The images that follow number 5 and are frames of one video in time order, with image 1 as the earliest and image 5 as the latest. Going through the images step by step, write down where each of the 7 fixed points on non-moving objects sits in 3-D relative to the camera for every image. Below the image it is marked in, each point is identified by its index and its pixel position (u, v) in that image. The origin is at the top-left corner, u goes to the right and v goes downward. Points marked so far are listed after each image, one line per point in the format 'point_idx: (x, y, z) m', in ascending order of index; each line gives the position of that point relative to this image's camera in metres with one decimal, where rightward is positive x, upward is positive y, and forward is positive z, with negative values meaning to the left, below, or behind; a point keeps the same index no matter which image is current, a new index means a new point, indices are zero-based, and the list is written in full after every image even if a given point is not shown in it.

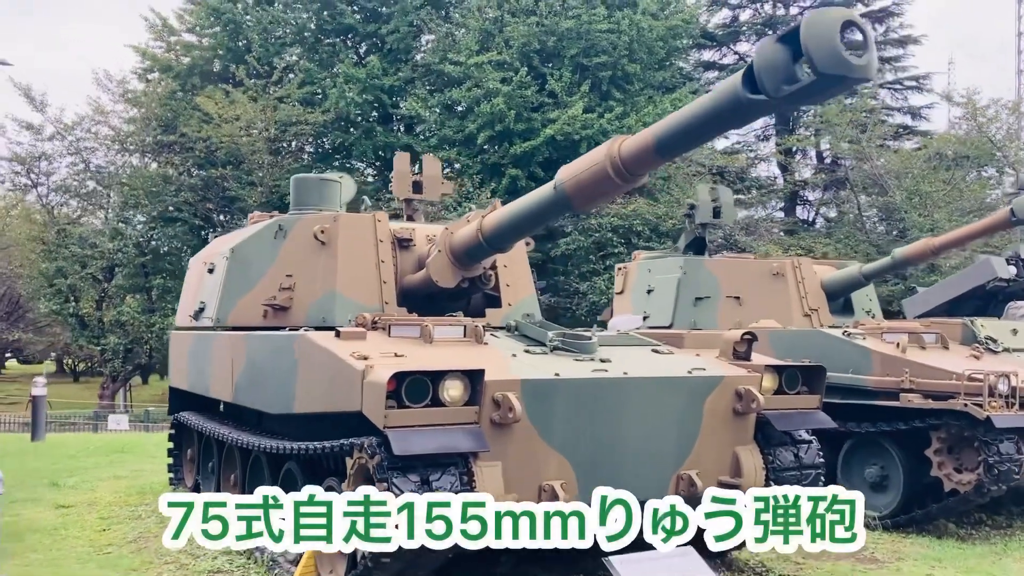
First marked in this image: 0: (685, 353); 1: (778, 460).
0: (+1.4, -0.5, +7.6) m
1: (+2.0, -1.3, +7.2) m
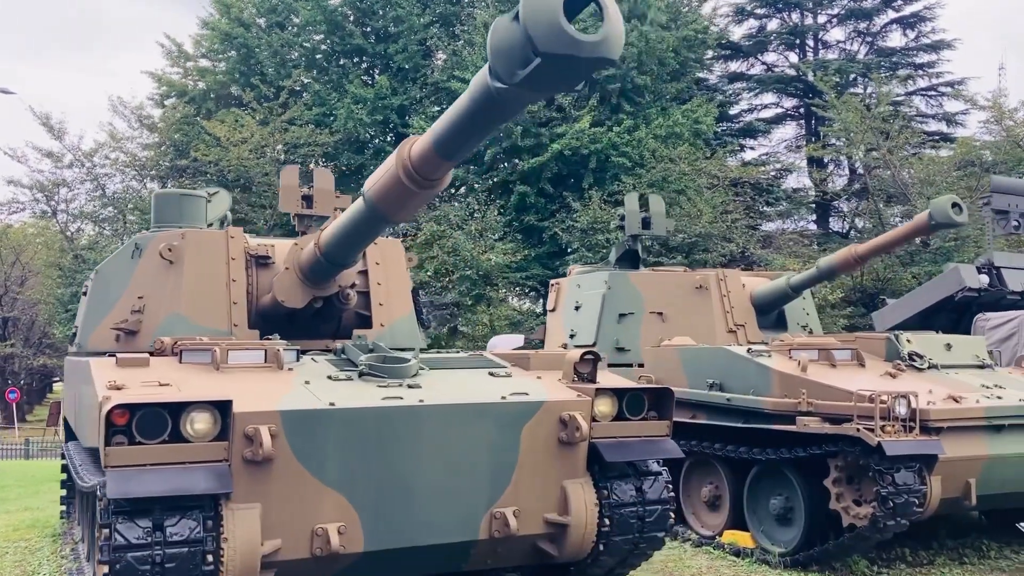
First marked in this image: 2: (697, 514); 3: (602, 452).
0: (+0.1, -0.6, +6.9) m
1: (+0.7, -1.4, +6.4) m
2: (+1.9, -2.4, +9.8) m
3: (+0.6, -1.1, +6.3) m
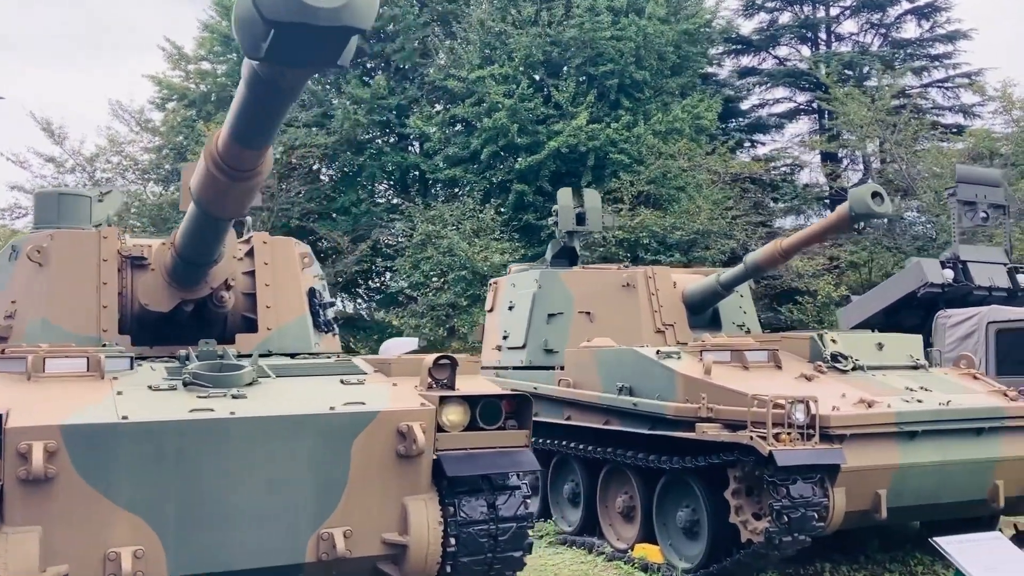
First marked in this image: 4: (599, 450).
0: (-0.9, -0.7, +6.4) m
1: (-0.3, -1.4, +5.9) m
2: (+1.0, -2.4, +9.2) m
3: (-0.4, -1.1, +5.8) m
4: (+0.9, -1.6, +9.2) m
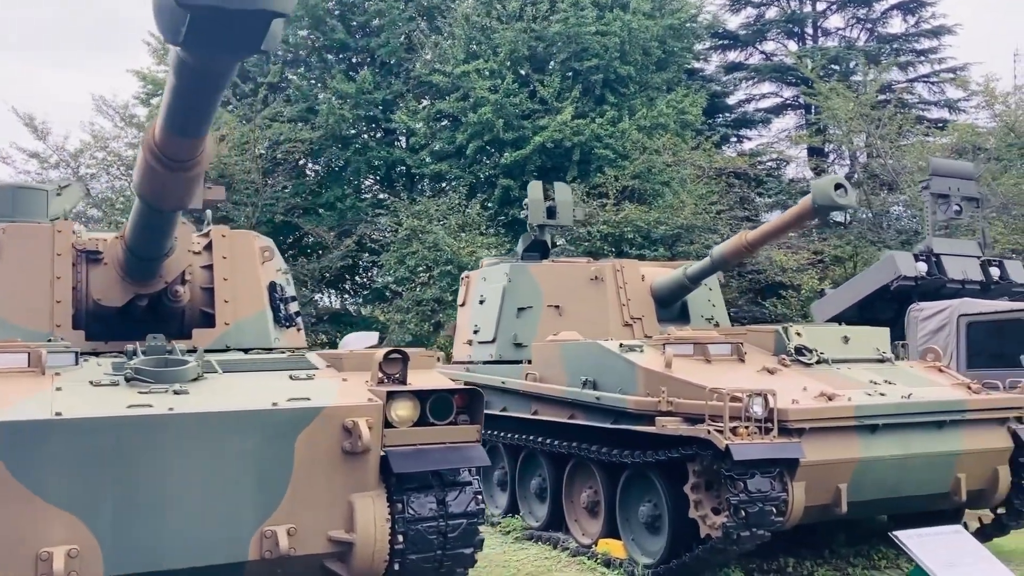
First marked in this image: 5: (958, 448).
0: (-1.3, -0.6, +6.3) m
1: (-0.6, -1.4, +5.8) m
2: (+0.7, -2.3, +9.2) m
3: (-0.7, -1.1, +5.7) m
4: (+0.5, -1.5, +9.1) m
5: (+3.6, -1.3, +7.5) m
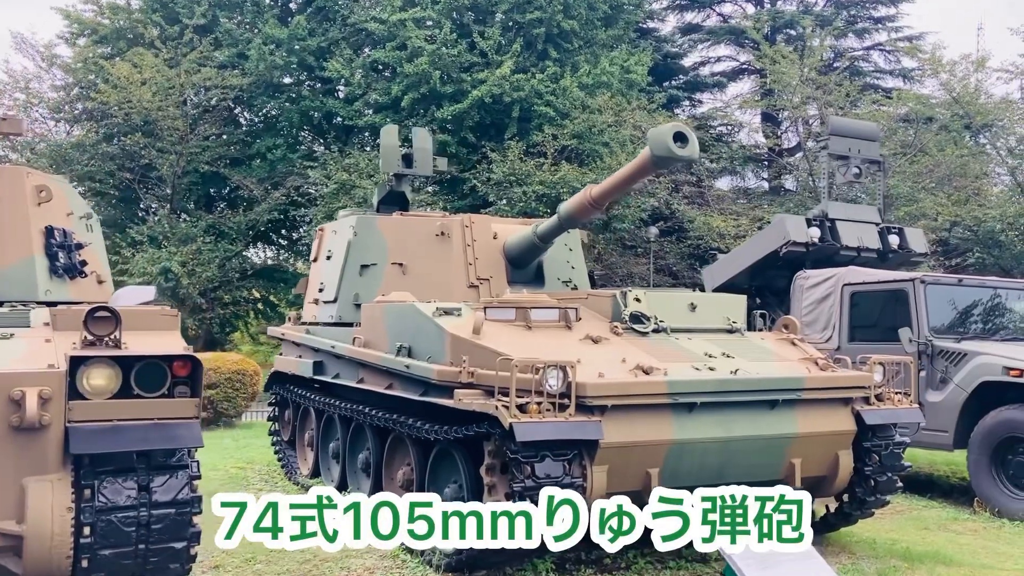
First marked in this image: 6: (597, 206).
0: (-2.8, -0.3, +5.3) m
1: (-2.1, -1.1, +4.9) m
2: (-1.0, -1.9, +8.3) m
3: (-2.2, -0.8, +4.8) m
4: (-1.1, -1.1, +8.2) m
5: (+2.0, -1.0, +6.7) m
6: (+0.8, +0.7, +8.2) m
